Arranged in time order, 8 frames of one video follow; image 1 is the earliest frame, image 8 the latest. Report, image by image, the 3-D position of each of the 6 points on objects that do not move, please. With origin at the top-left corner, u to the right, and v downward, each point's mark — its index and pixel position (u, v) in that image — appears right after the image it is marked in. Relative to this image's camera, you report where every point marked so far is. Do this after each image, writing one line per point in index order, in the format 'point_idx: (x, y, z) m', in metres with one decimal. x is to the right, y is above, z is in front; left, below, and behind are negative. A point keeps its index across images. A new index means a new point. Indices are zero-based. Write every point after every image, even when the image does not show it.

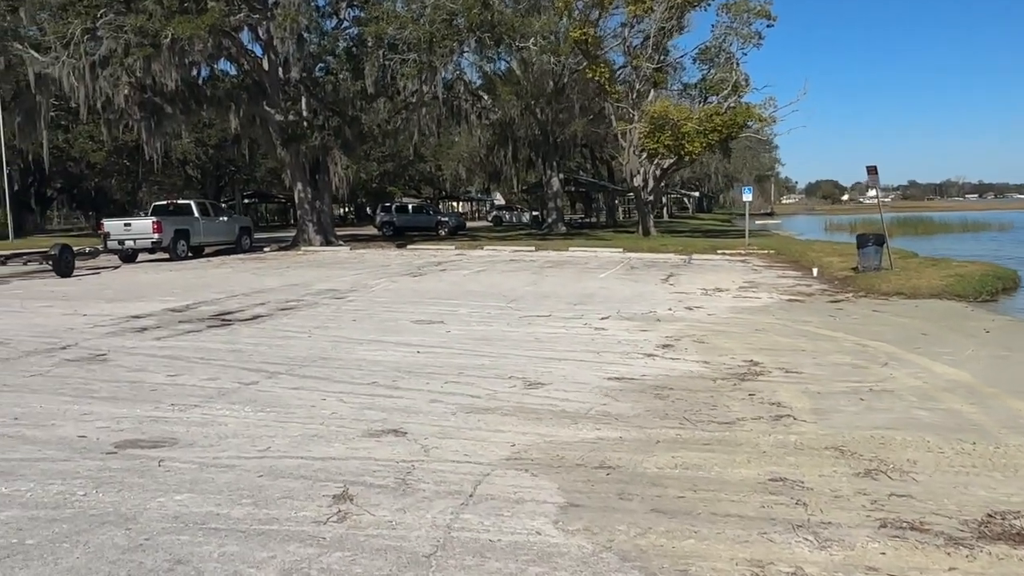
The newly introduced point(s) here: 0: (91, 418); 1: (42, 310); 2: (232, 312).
0: (-3.3, -1.0, +6.9) m
1: (-8.0, -0.4, +14.7) m
2: (-4.6, -0.4, +14.2) m
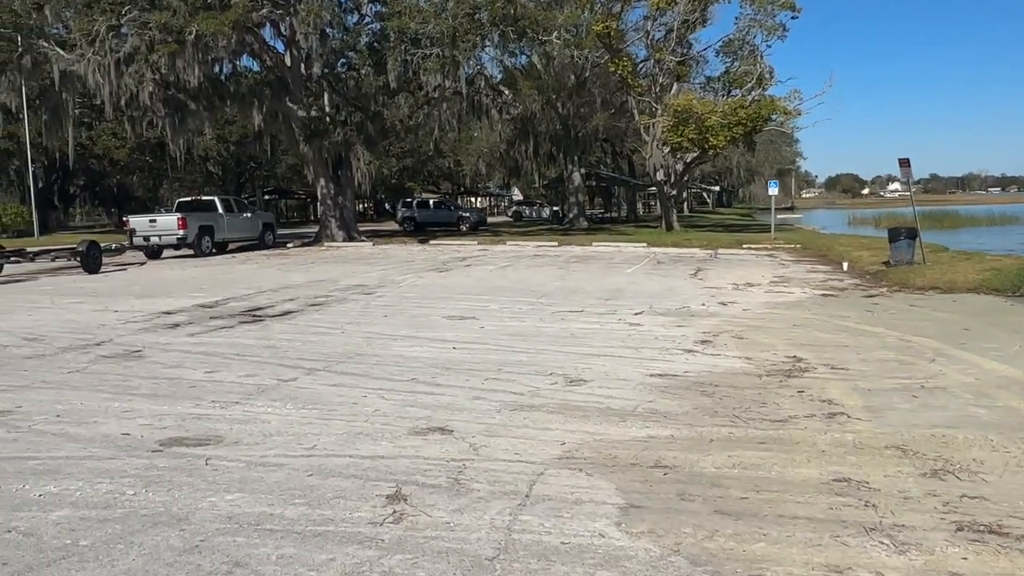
0: (-3.0, -1.0, +6.8) m
1: (-7.5, -0.3, +14.7) m
2: (-4.1, -0.3, +14.2) m
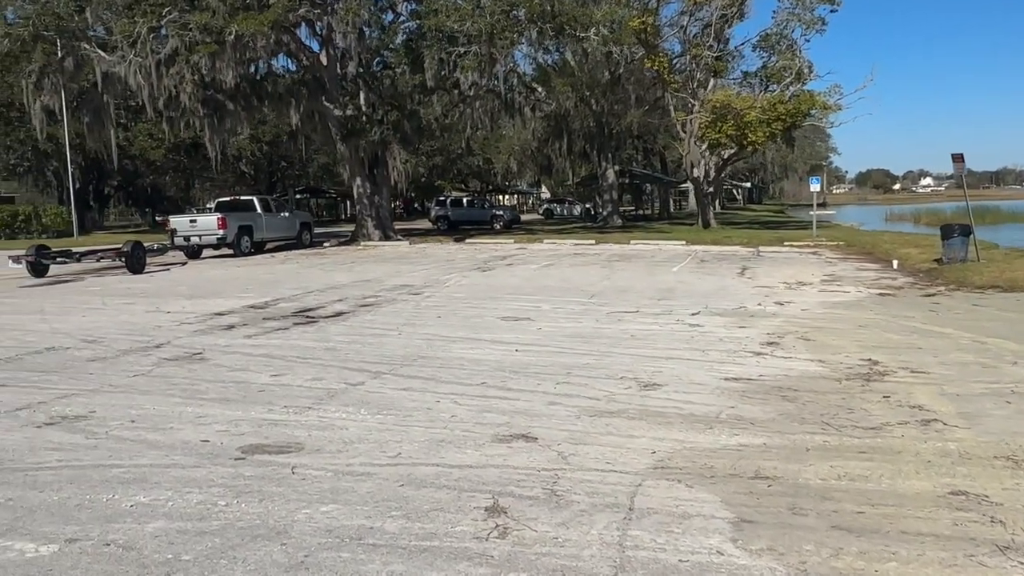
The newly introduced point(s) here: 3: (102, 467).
0: (-2.4, -1.0, +6.7) m
1: (-6.6, -0.3, +14.7) m
2: (-3.2, -0.3, +14.1) m
3: (-2.6, -1.1, +5.5) m
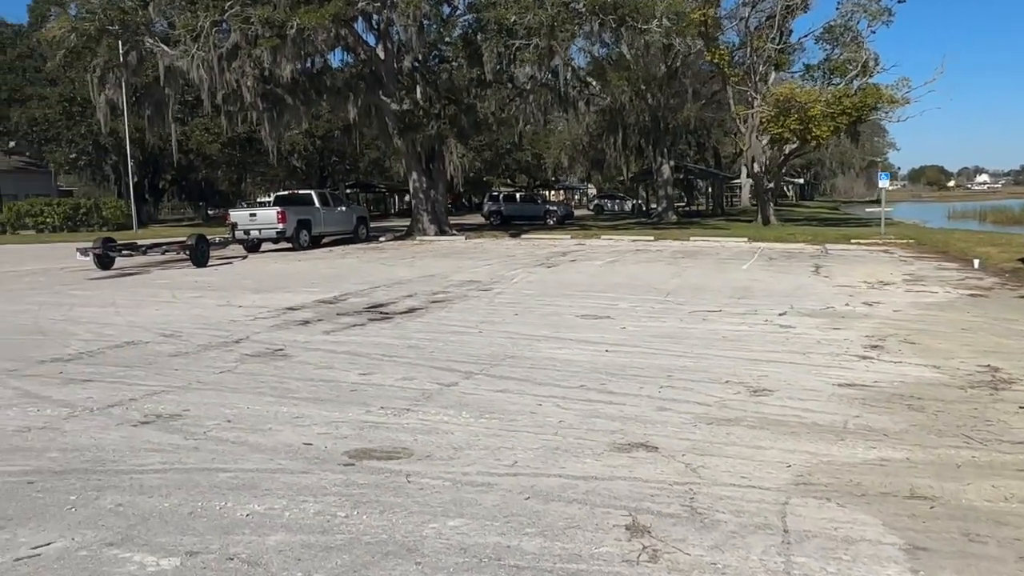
0: (-1.5, -1.0, +6.5) m
1: (-5.4, -0.2, +14.7) m
2: (-2.1, -0.3, +13.9) m
3: (-1.8, -1.1, +5.3) m
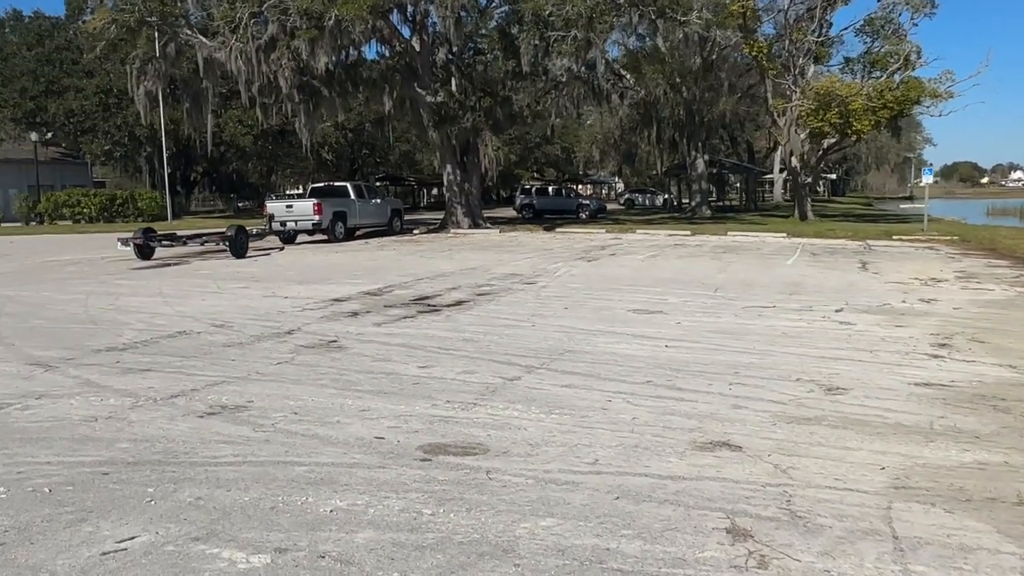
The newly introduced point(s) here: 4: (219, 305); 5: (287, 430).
0: (-1.0, -0.9, +6.3) m
1: (-4.6, -0.1, +14.6) m
2: (-1.3, -0.1, +13.7) m
3: (-1.3, -1.0, +5.1) m
4: (-4.3, -0.3, +12.9) m
5: (-1.5, -1.0, +5.9) m
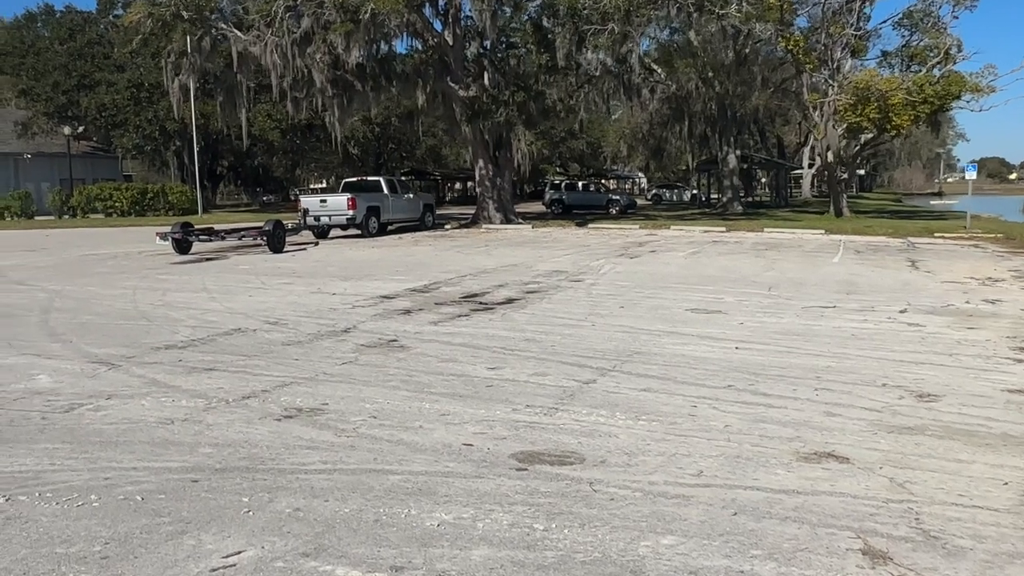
0: (-0.4, -0.9, +6.1) m
1: (-3.8, 0.0, +14.5) m
2: (-0.5, -0.1, +13.5) m
3: (-0.8, -1.1, +4.9) m
4: (-3.6, -0.2, +12.7) m
5: (-0.9, -1.0, +5.7) m
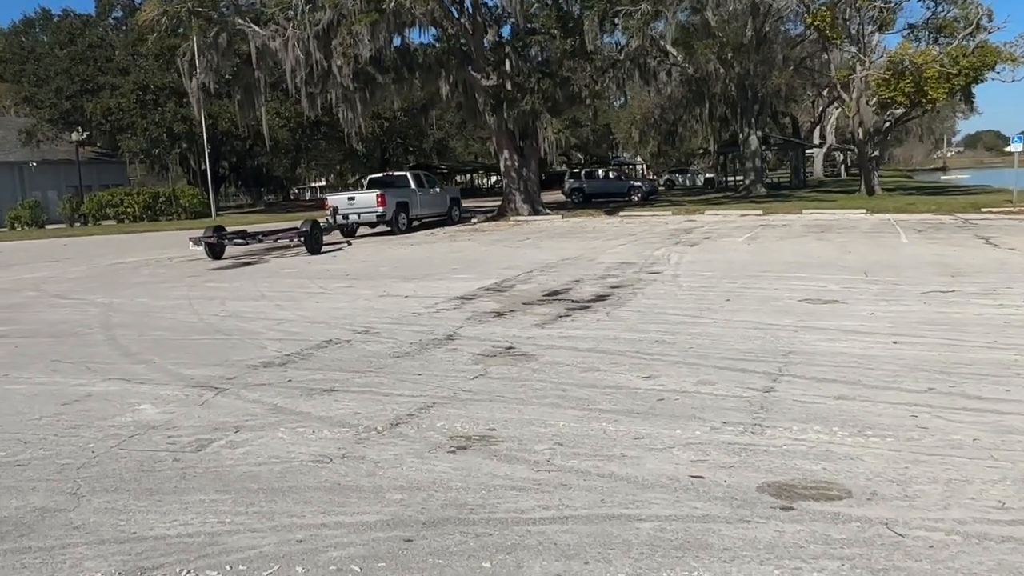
0: (+0.9, -0.9, +5.3) m
1: (-2.6, -0.1, +13.6) m
2: (+0.7, 0.0, +12.7) m
3: (+0.5, -1.1, +4.1) m
4: (-2.4, -0.3, +11.9) m
5: (+0.3, -1.0, +4.9) m
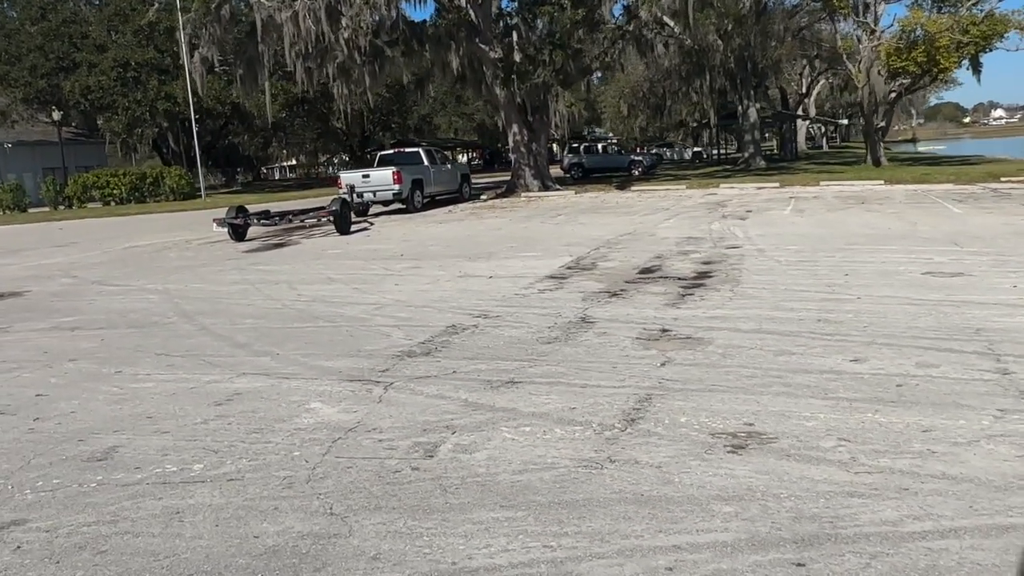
0: (+2.4, -0.8, +4.8) m
1: (-1.4, +0.2, +12.9) m
2: (+1.9, +0.3, +12.1) m
3: (+2.1, -1.0, +3.6) m
4: (-1.1, 0.0, +11.2) m
5: (+1.9, -0.9, +4.3) m
